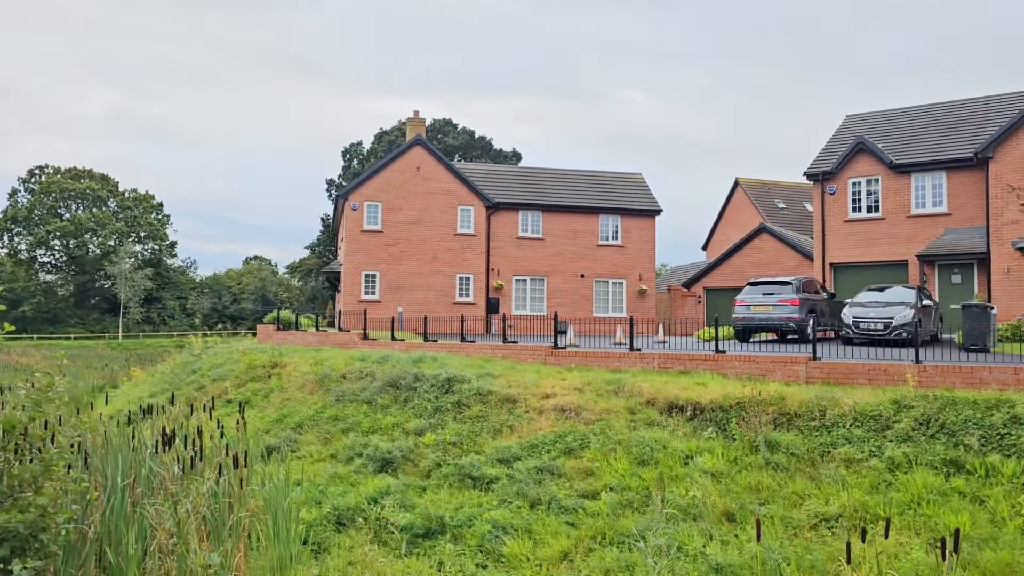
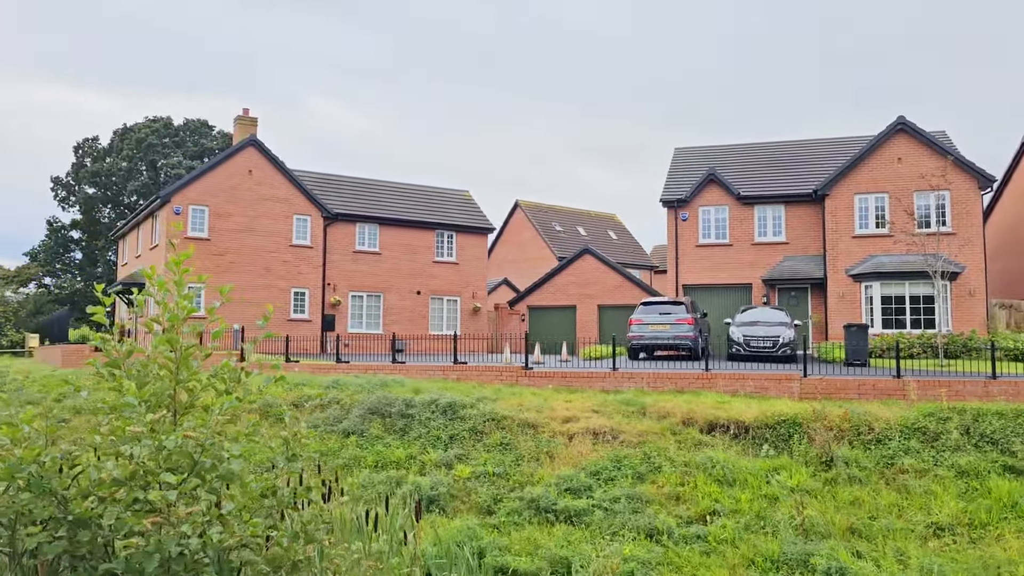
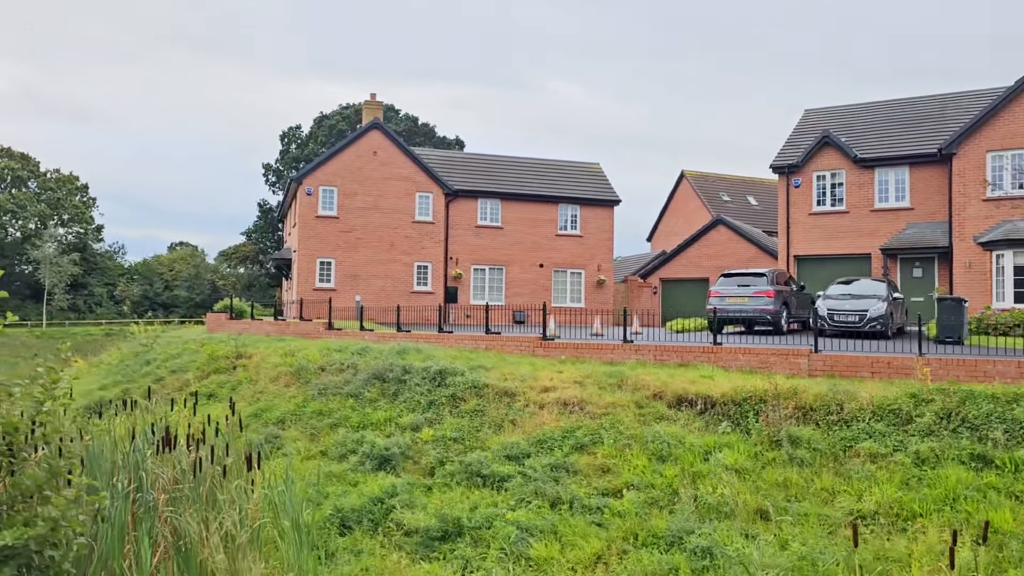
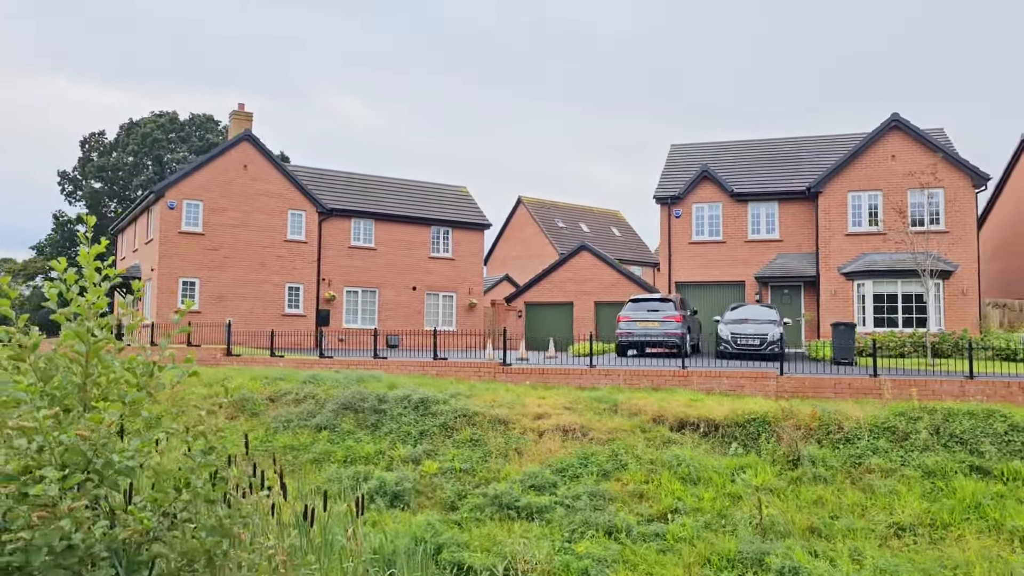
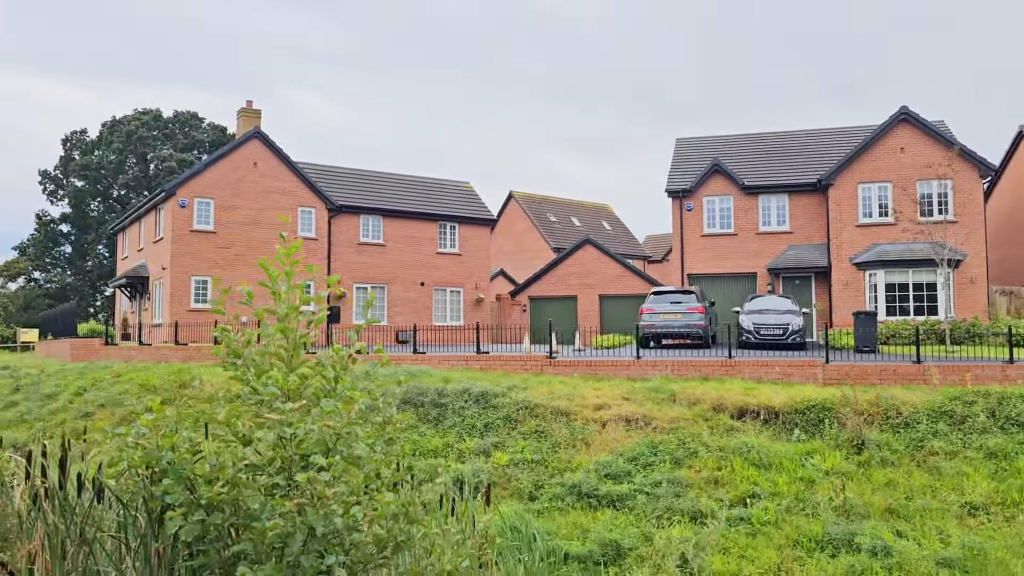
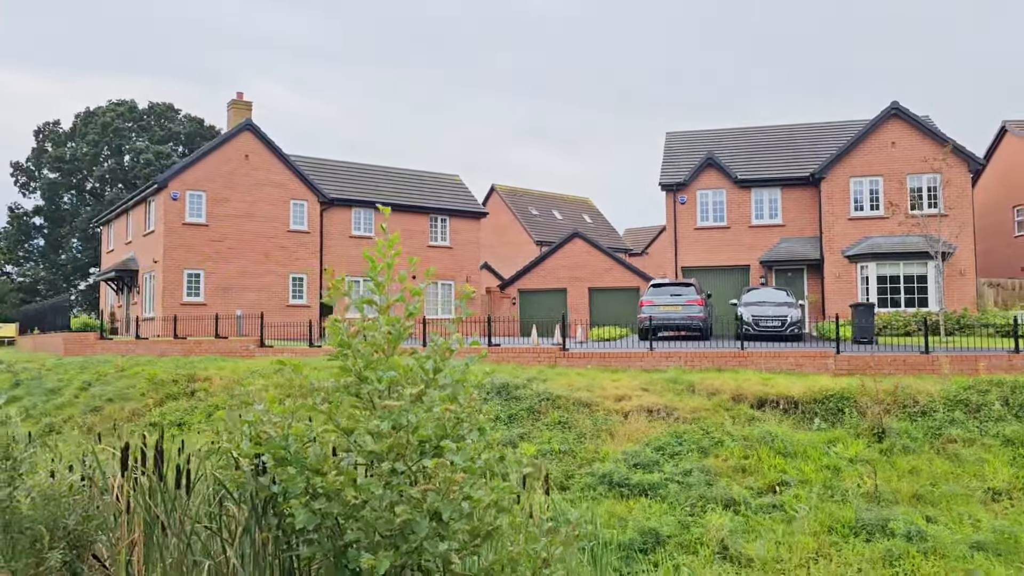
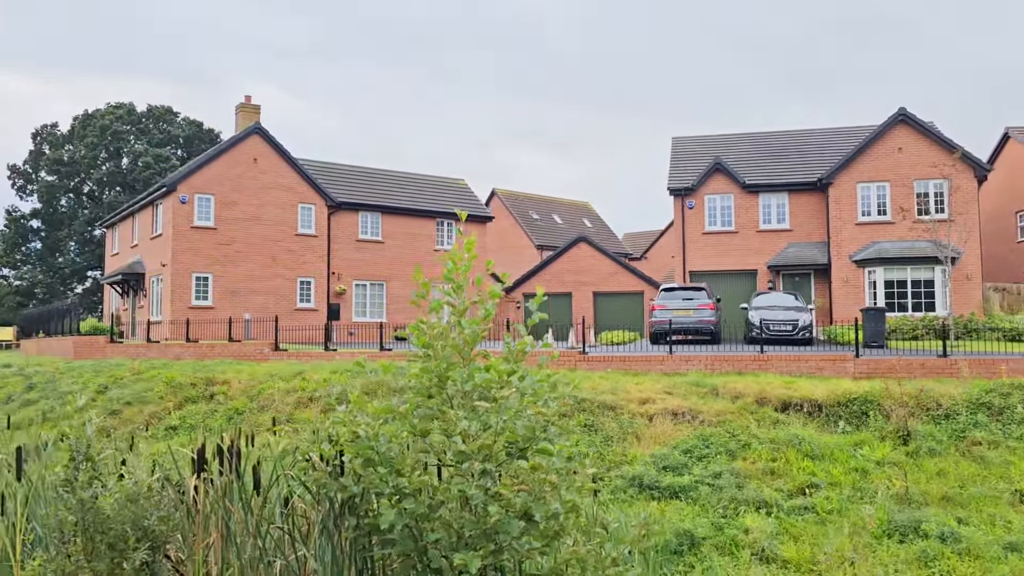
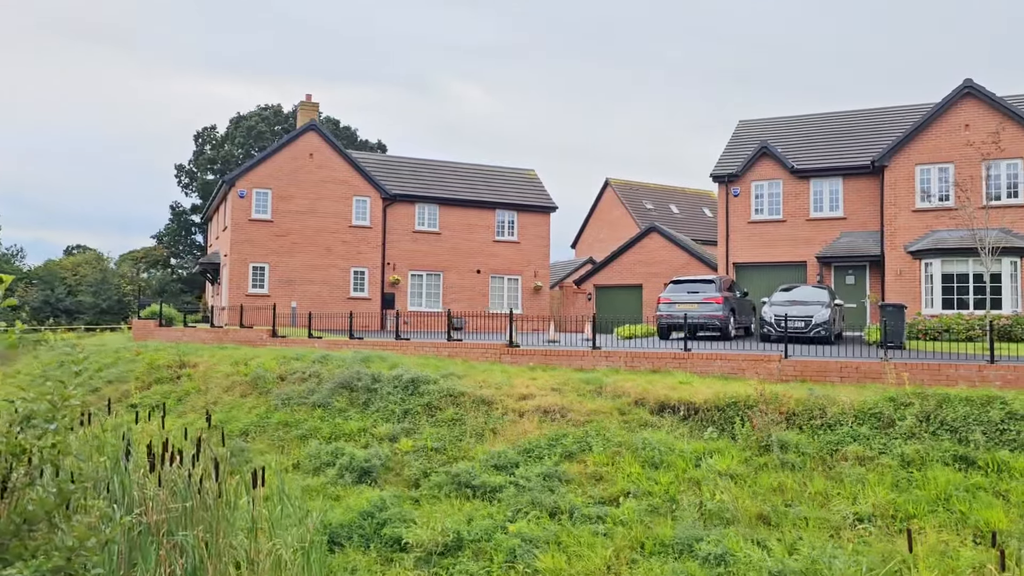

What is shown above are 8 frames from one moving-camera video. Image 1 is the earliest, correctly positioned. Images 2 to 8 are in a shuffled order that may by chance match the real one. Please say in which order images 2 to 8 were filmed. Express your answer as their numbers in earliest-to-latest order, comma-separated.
3, 8, 4, 2, 5, 6, 7
